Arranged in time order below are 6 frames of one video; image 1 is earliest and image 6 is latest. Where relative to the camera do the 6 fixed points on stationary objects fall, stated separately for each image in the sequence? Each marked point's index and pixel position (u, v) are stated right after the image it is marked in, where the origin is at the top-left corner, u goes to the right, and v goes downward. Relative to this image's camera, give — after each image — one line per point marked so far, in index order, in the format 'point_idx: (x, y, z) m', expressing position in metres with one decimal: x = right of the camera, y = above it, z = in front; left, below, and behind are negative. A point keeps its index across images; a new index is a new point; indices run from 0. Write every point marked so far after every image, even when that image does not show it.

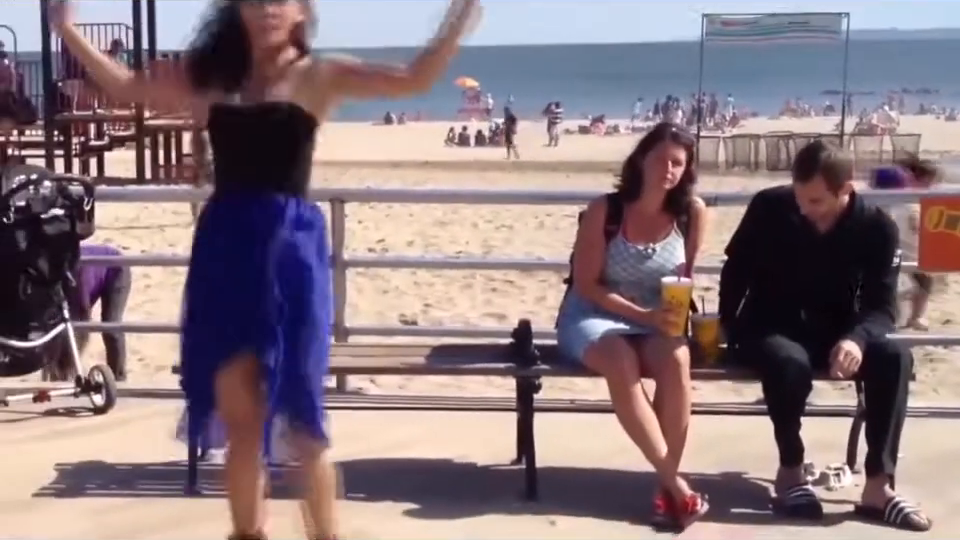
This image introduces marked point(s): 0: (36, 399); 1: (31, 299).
0: (-1.9, -0.5, +5.5) m
1: (-1.8, -0.1, +5.0) m
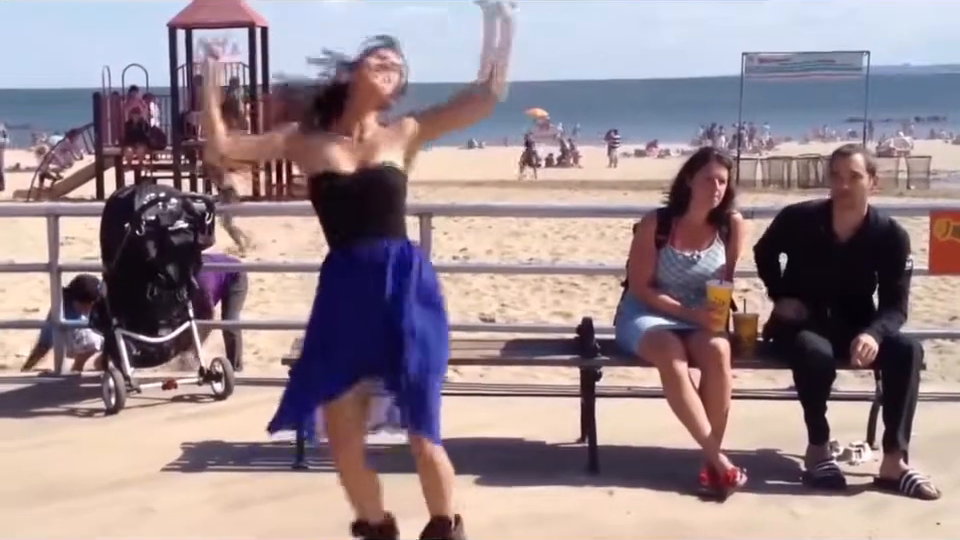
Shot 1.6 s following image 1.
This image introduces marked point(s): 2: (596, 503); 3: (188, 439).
0: (-1.5, -0.6, +6.2) m
1: (-1.5, -0.1, +5.8) m
2: (+0.4, -0.8, +4.6) m
3: (-1.3, -0.8, +5.7) m
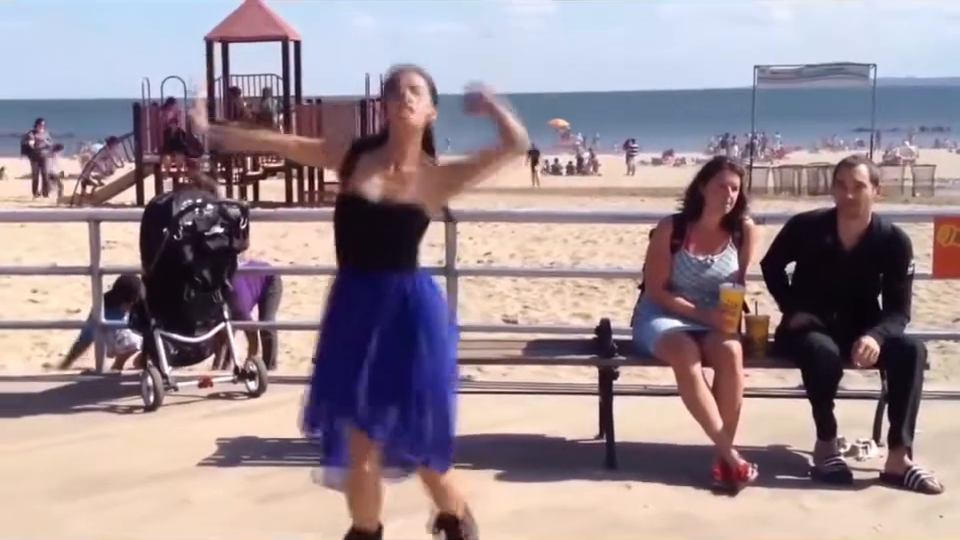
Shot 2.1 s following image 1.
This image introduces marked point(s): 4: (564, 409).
0: (-1.4, -0.6, +6.5) m
1: (-1.4, -0.2, +6.1) m
2: (+0.5, -0.9, +4.8) m
3: (-1.2, -0.8, +6.0) m
4: (+0.4, -0.6, +5.9) m
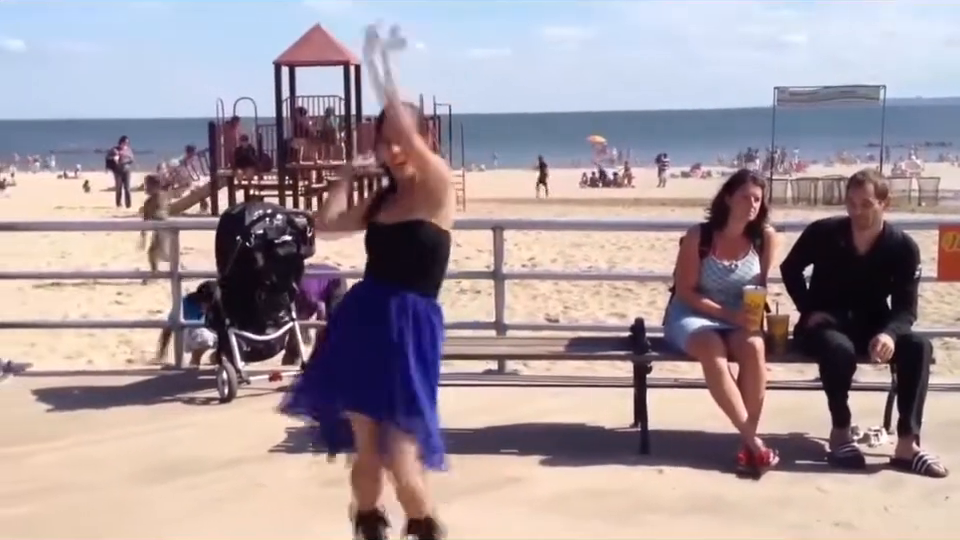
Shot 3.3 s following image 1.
0: (-1.2, -0.6, +7.1) m
1: (-1.1, -0.2, +6.7) m
2: (+0.7, -0.9, +5.3) m
3: (-1.0, -0.8, +6.5) m
4: (+0.6, -0.7, +6.4) m
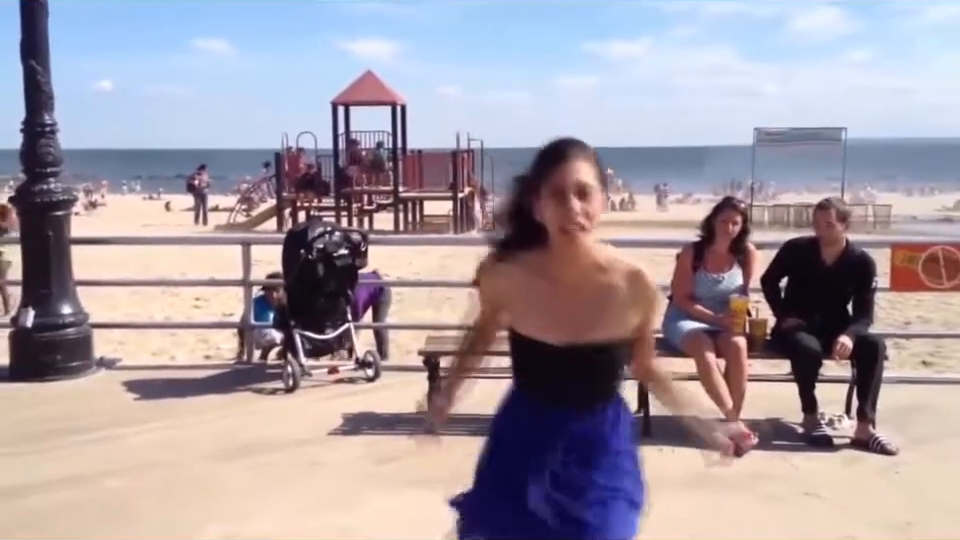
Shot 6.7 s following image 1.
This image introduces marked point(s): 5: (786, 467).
0: (-1.0, -0.7, +8.2) m
1: (-0.9, -0.2, +7.8) m
2: (+0.8, -0.9, +6.4) m
3: (-0.8, -0.8, +7.6) m
4: (+0.8, -0.7, +7.5) m
5: (+1.5, -0.9, +6.2) m
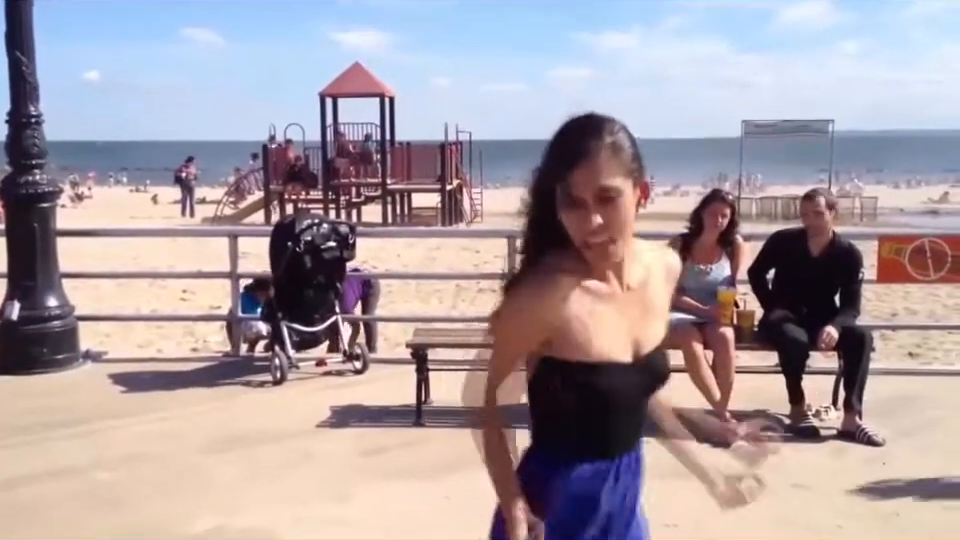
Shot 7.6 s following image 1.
0: (-1.1, -0.6, +8.2) m
1: (-1.0, -0.2, +7.8) m
2: (+0.8, -0.9, +6.4) m
3: (-0.9, -0.8, +7.6) m
4: (+0.7, -0.7, +7.5) m
5: (+1.4, -0.9, +6.2) m
